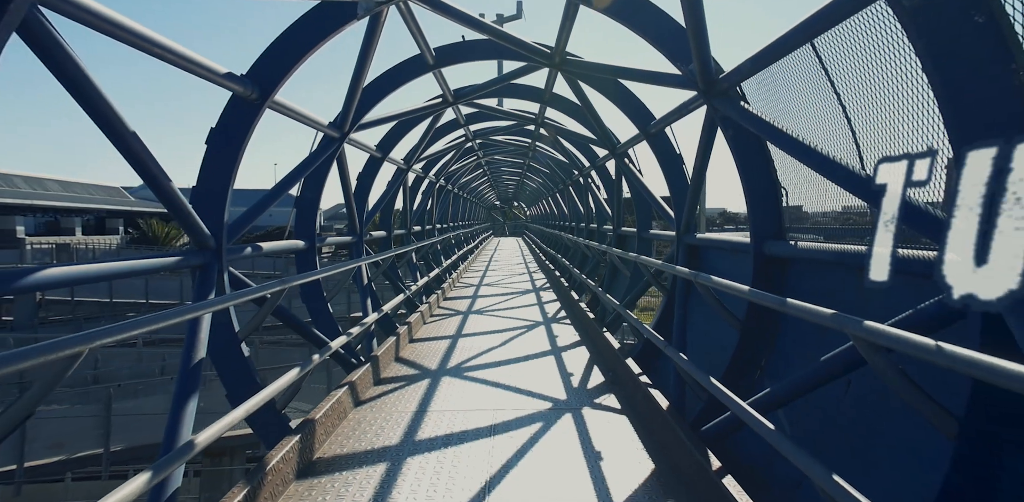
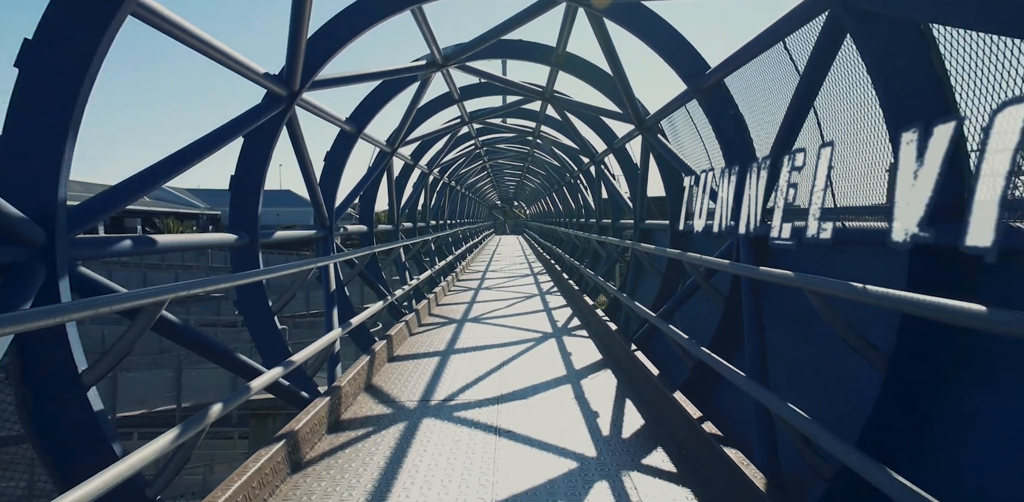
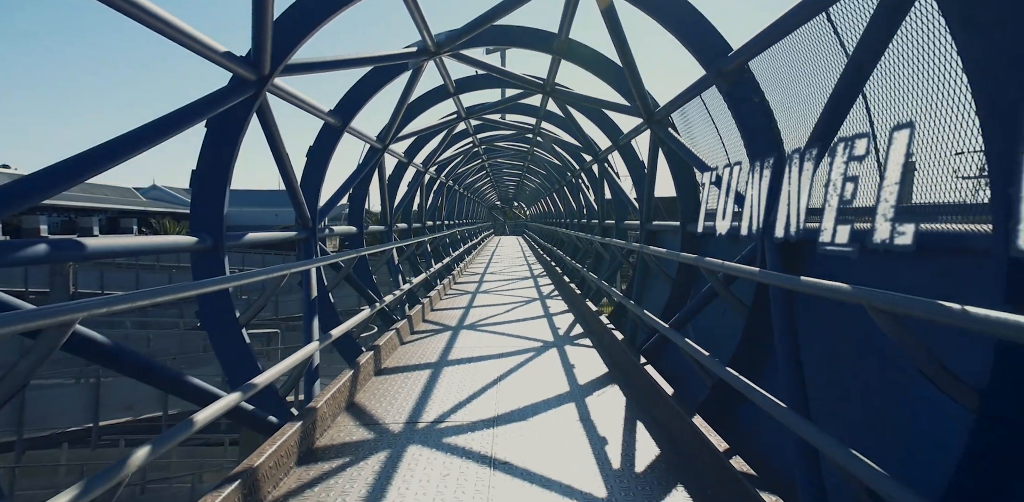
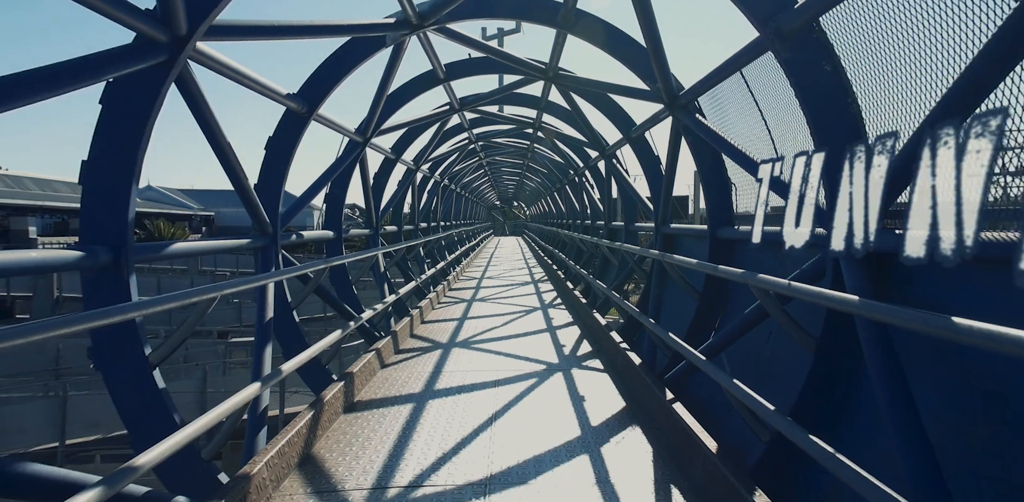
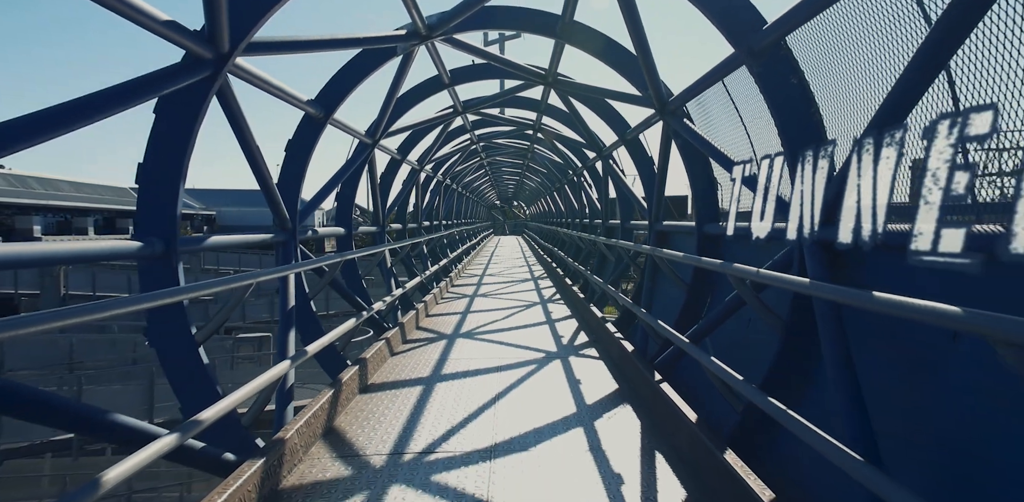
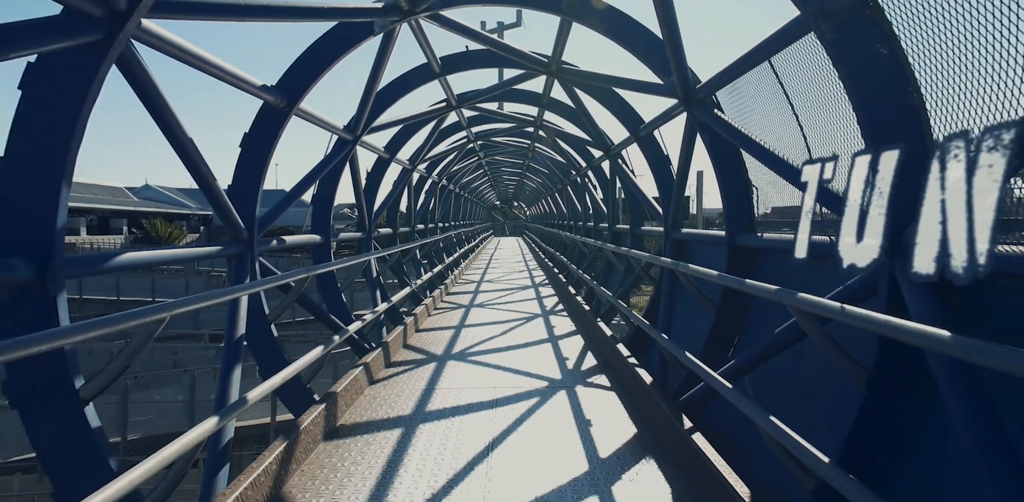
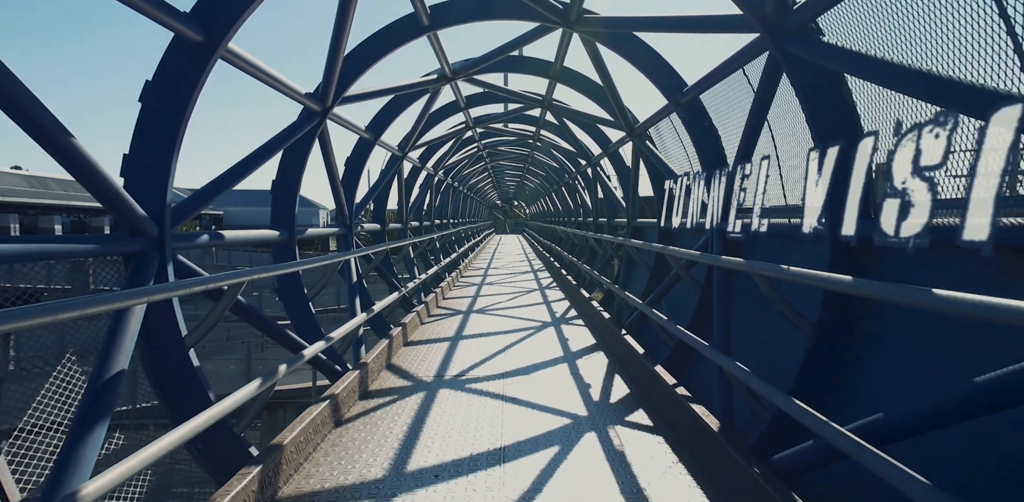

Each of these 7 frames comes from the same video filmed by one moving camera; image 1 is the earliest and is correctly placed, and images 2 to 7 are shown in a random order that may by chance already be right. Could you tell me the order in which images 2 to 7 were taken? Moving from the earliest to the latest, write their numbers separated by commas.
6, 4, 5, 3, 2, 7
